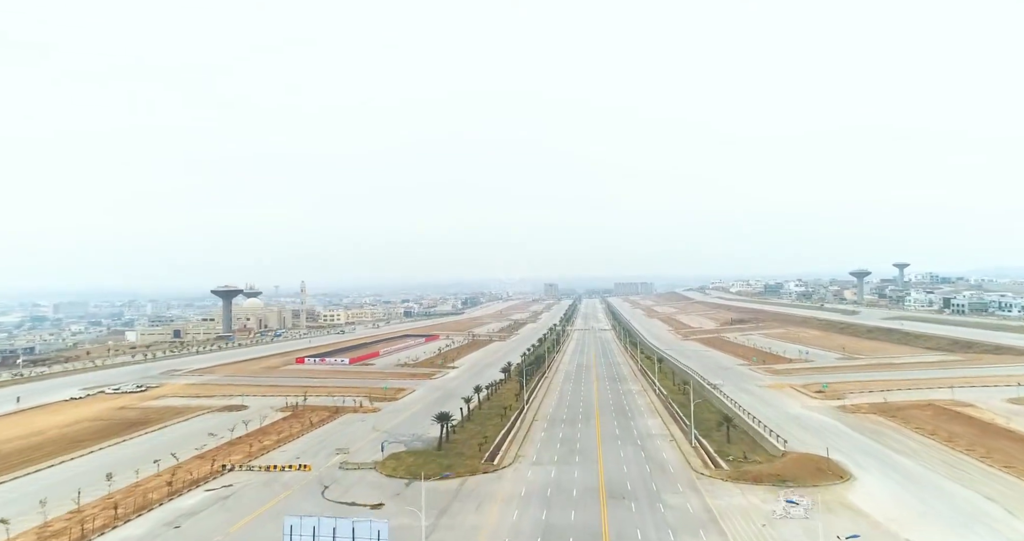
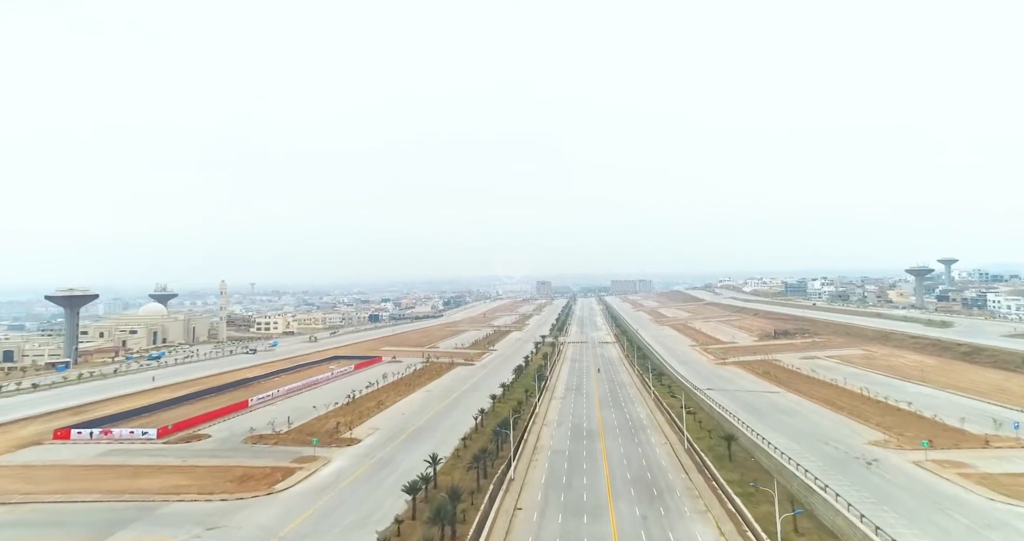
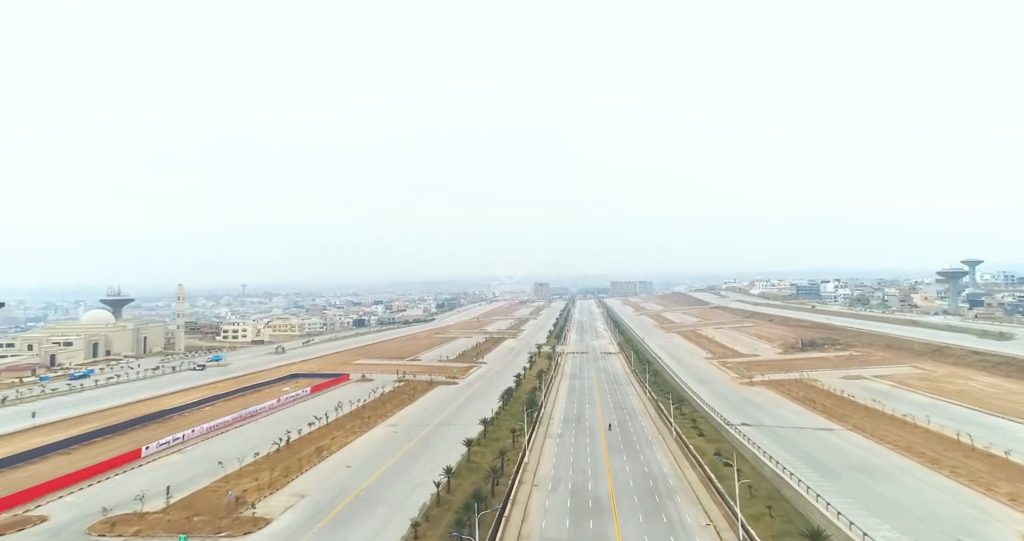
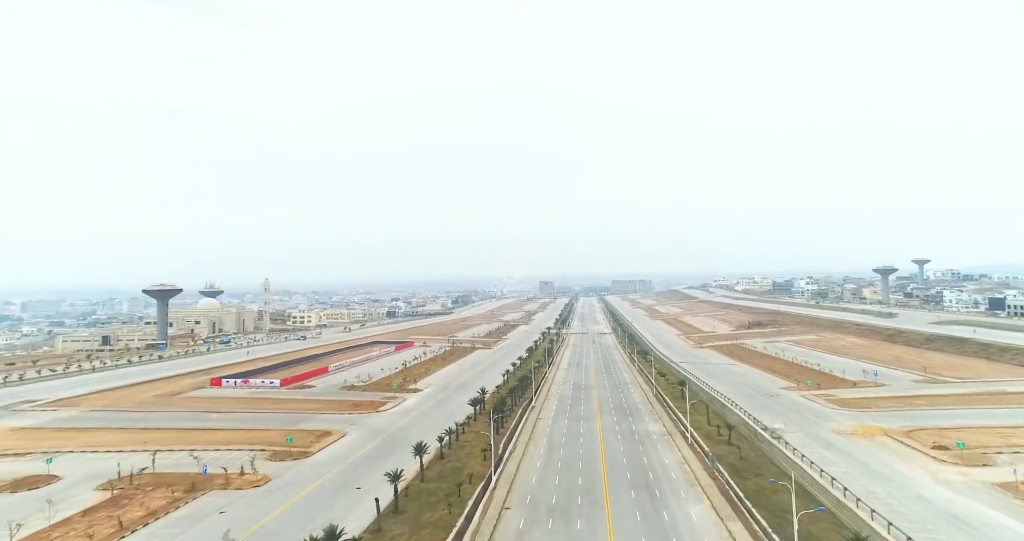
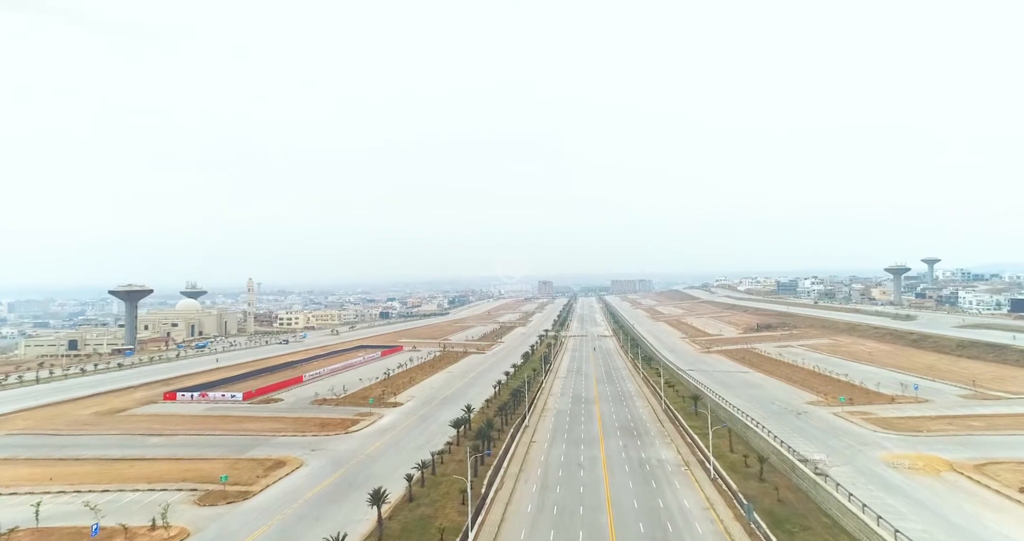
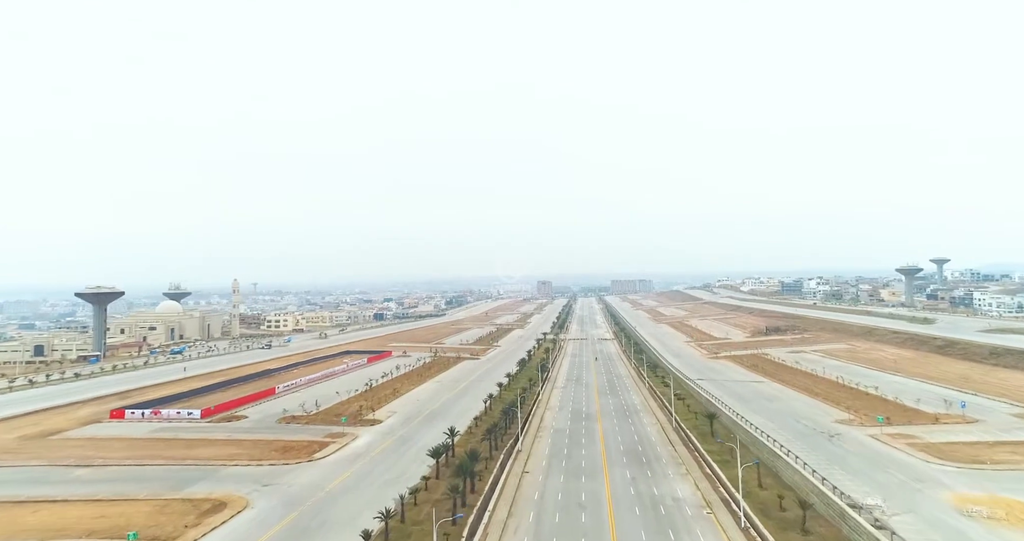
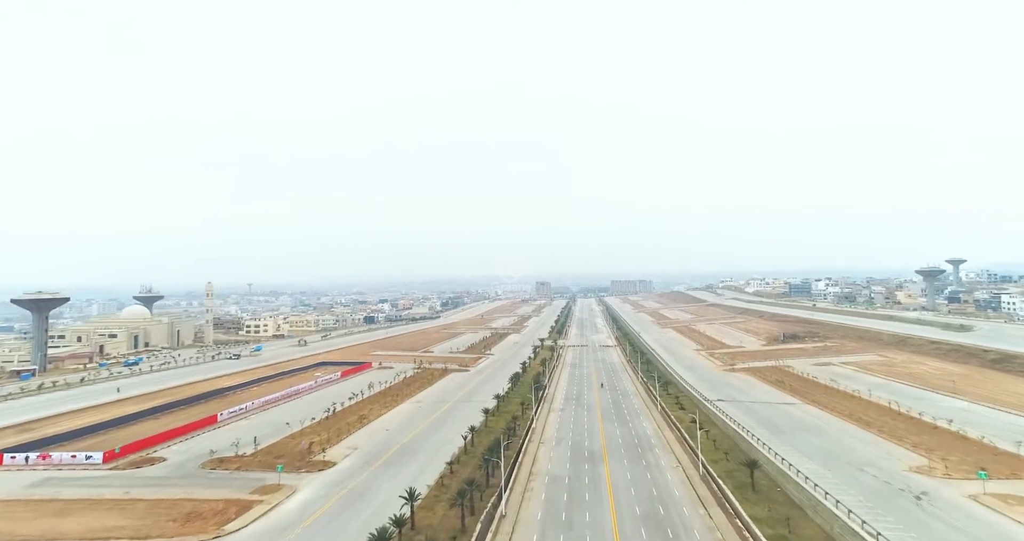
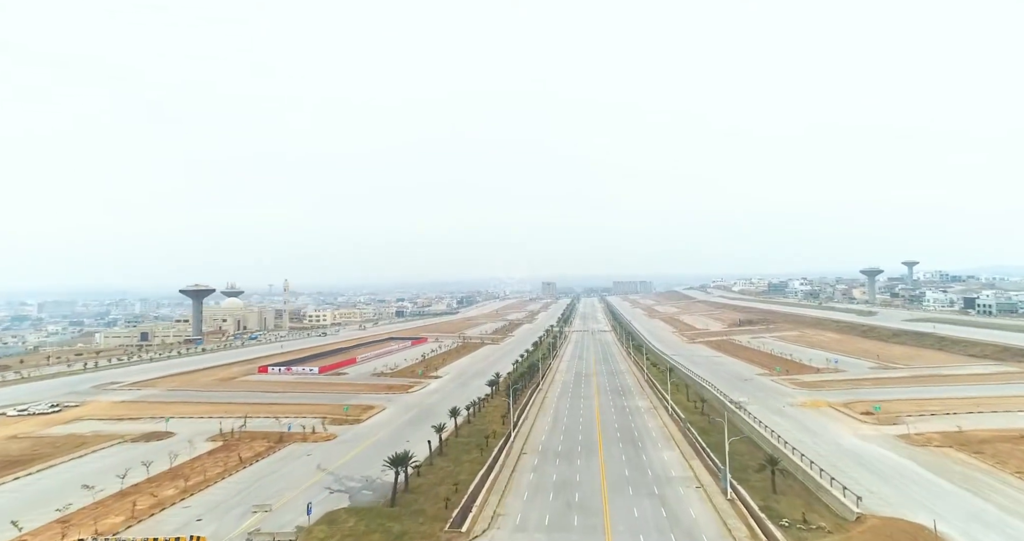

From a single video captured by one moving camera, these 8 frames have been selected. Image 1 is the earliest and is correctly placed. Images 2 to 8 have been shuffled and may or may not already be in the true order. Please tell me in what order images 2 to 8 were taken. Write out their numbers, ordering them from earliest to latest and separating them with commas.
8, 4, 5, 6, 2, 7, 3
